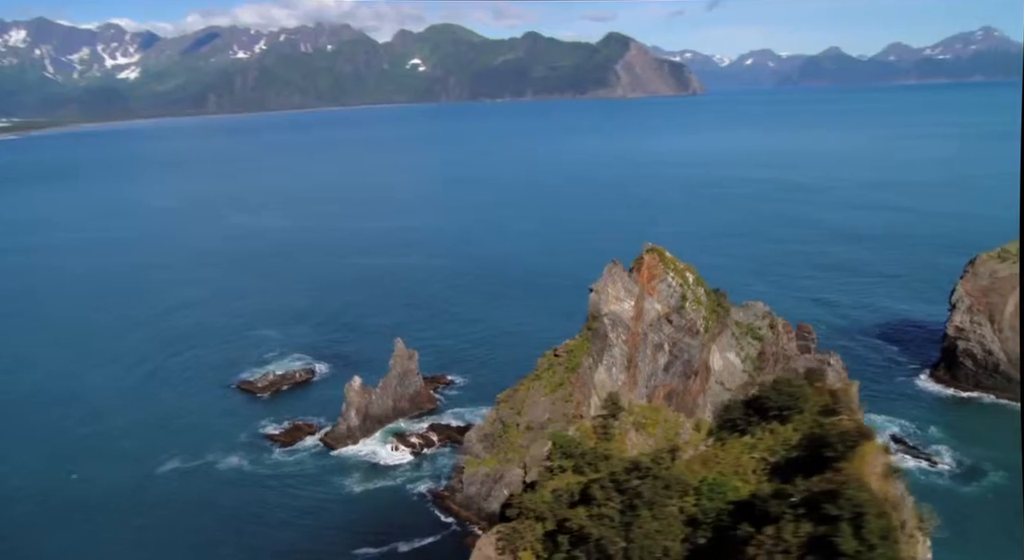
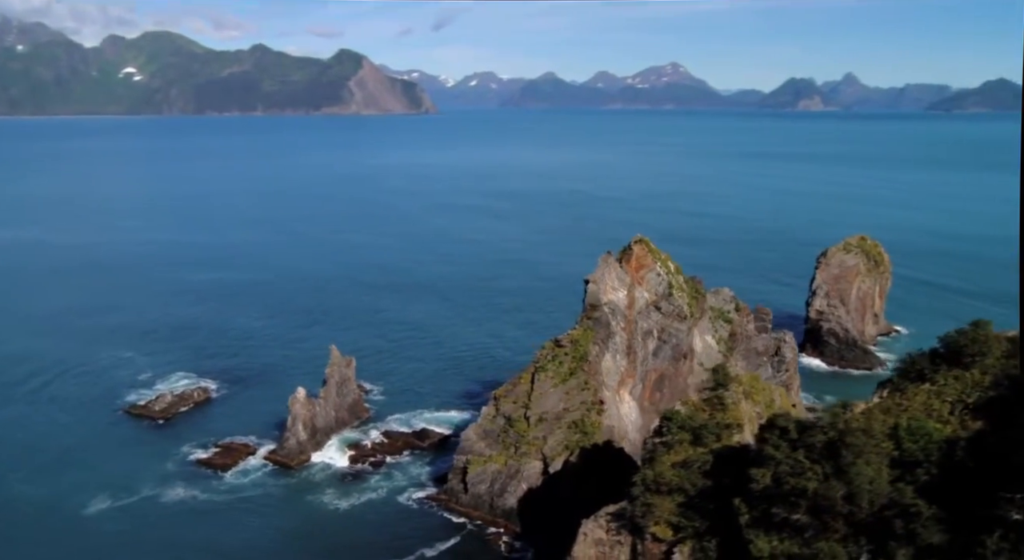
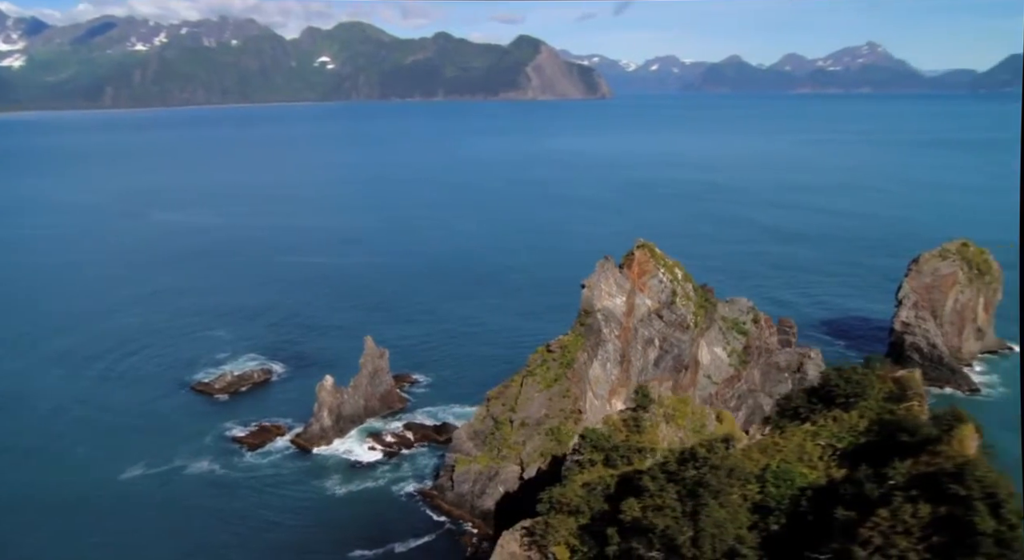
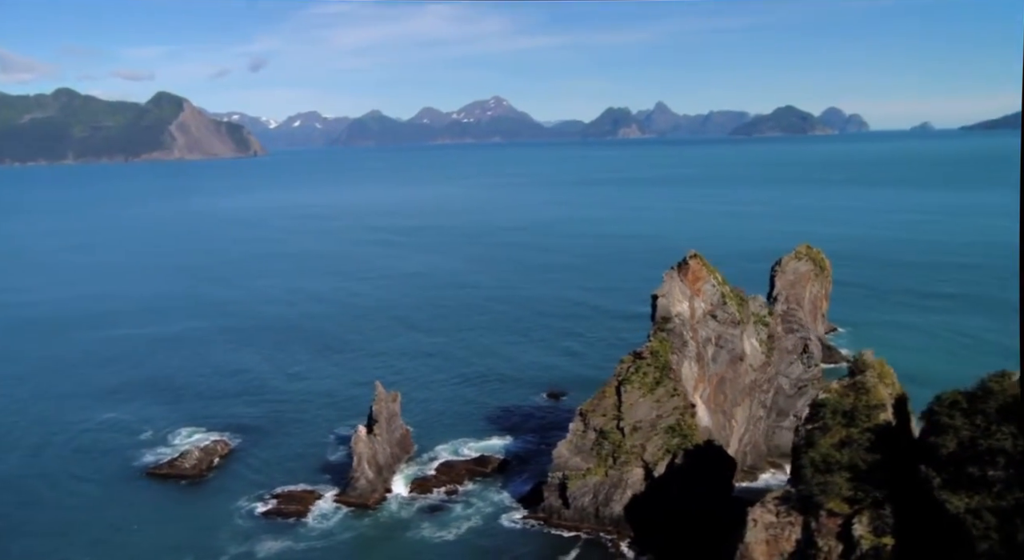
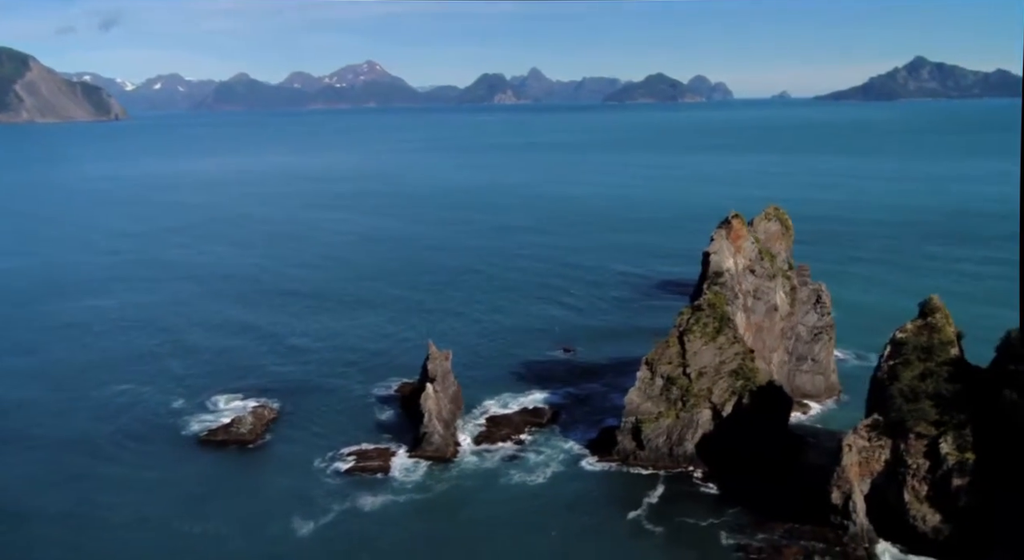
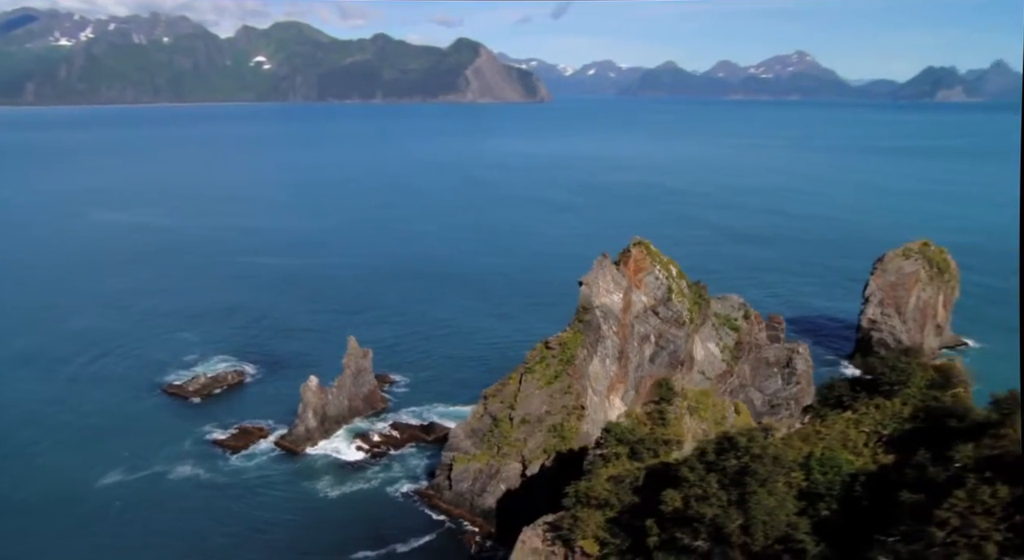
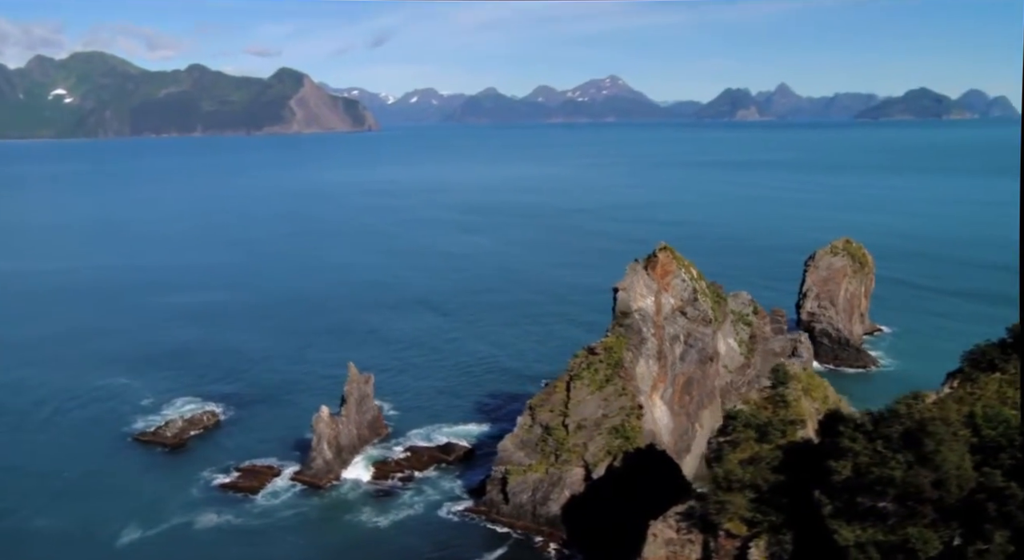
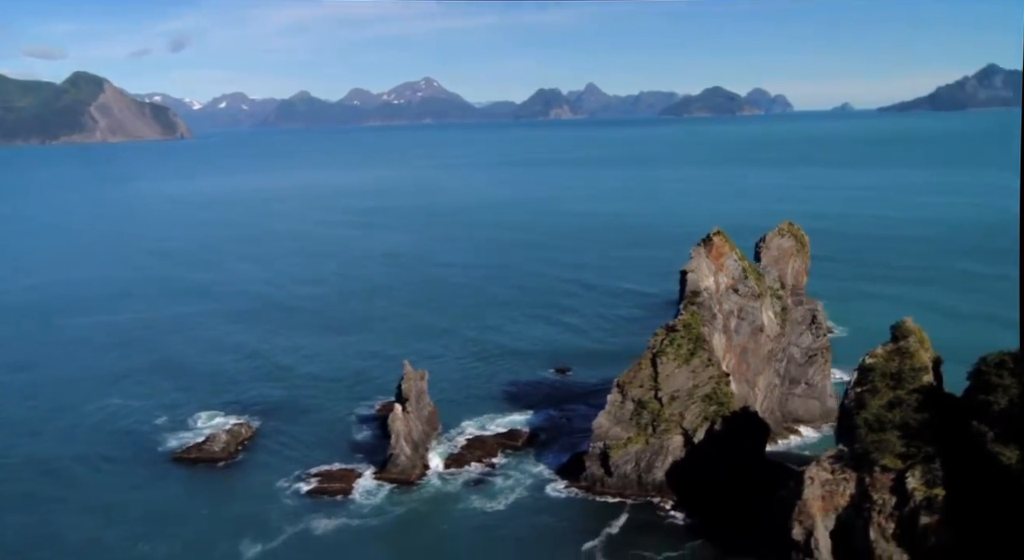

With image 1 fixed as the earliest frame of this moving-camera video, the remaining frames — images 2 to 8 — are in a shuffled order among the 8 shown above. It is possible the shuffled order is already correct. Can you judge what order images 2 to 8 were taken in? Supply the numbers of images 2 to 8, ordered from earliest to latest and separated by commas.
3, 6, 2, 7, 4, 8, 5
